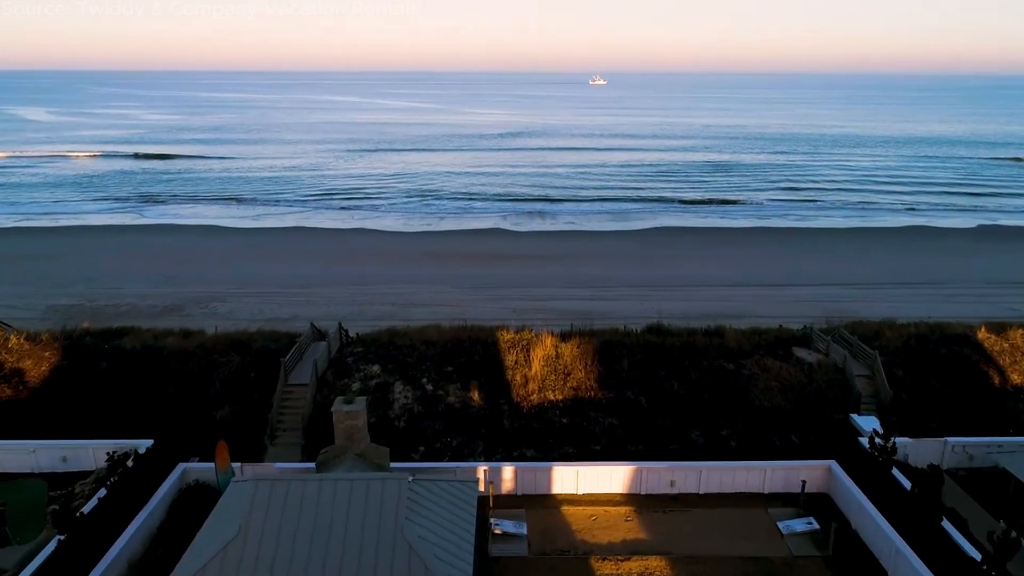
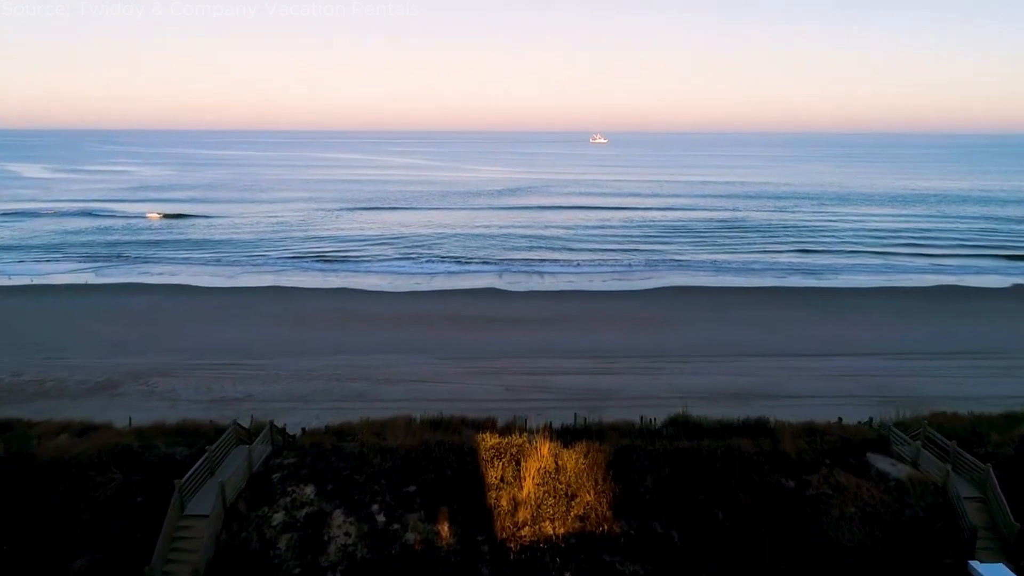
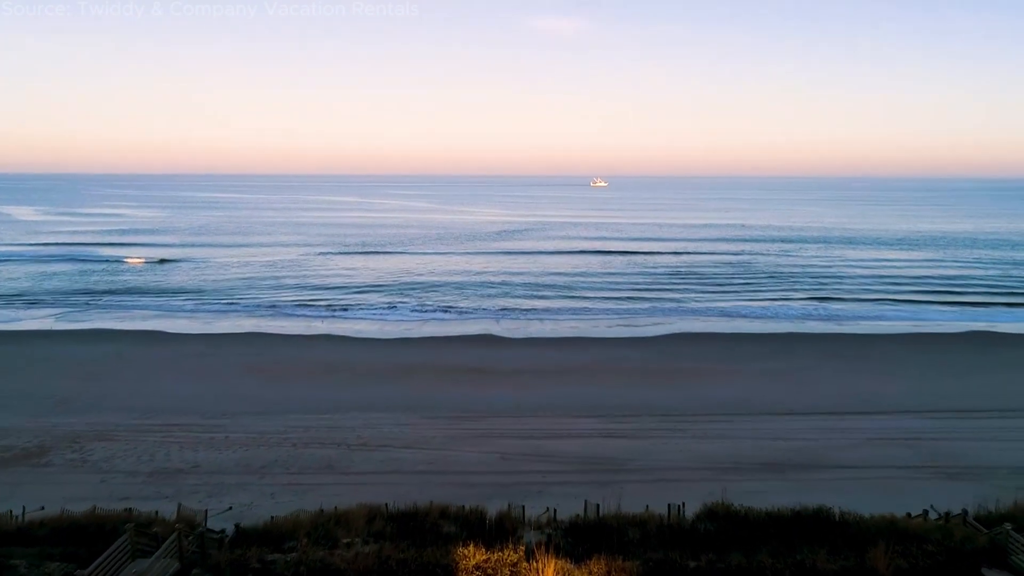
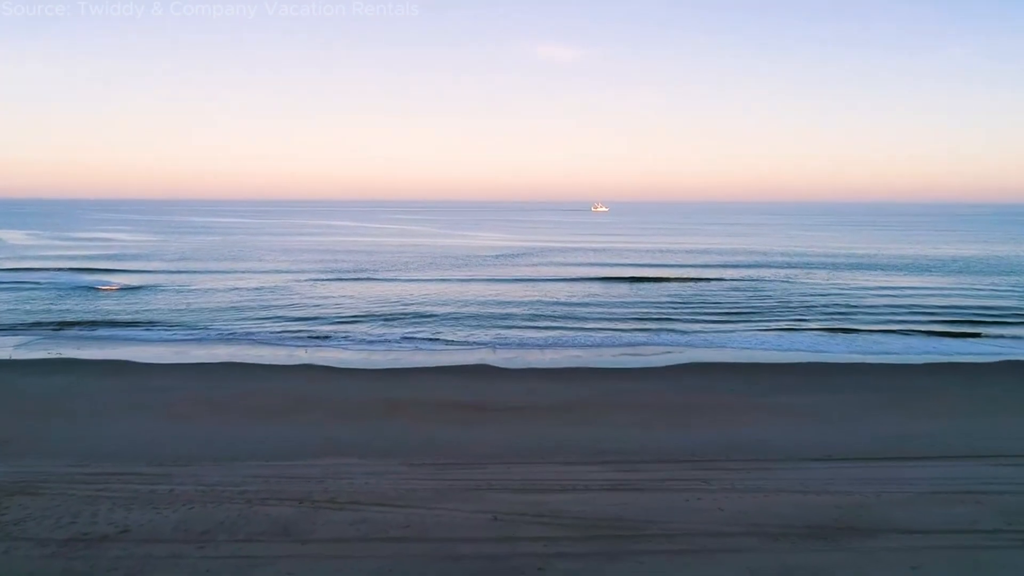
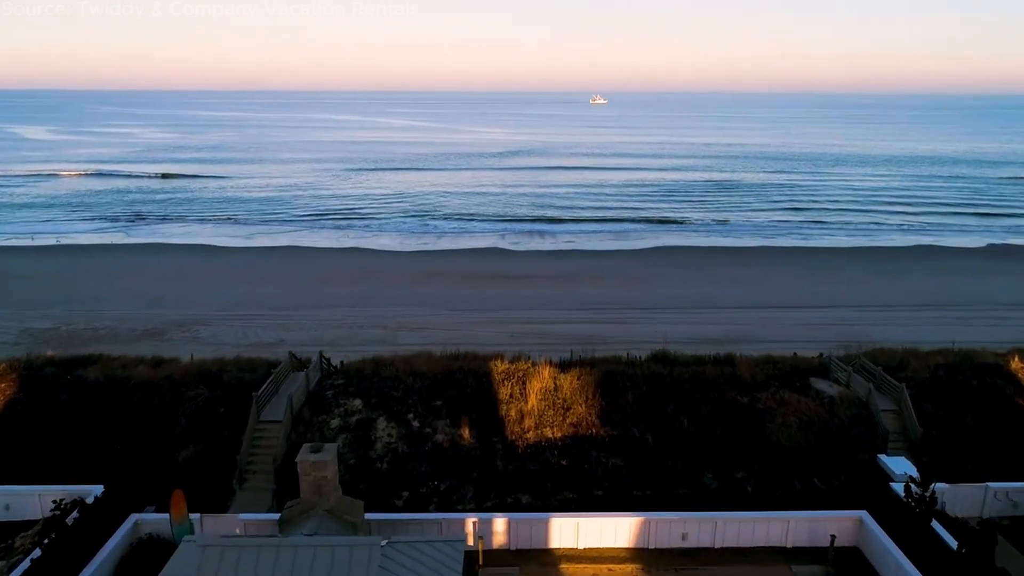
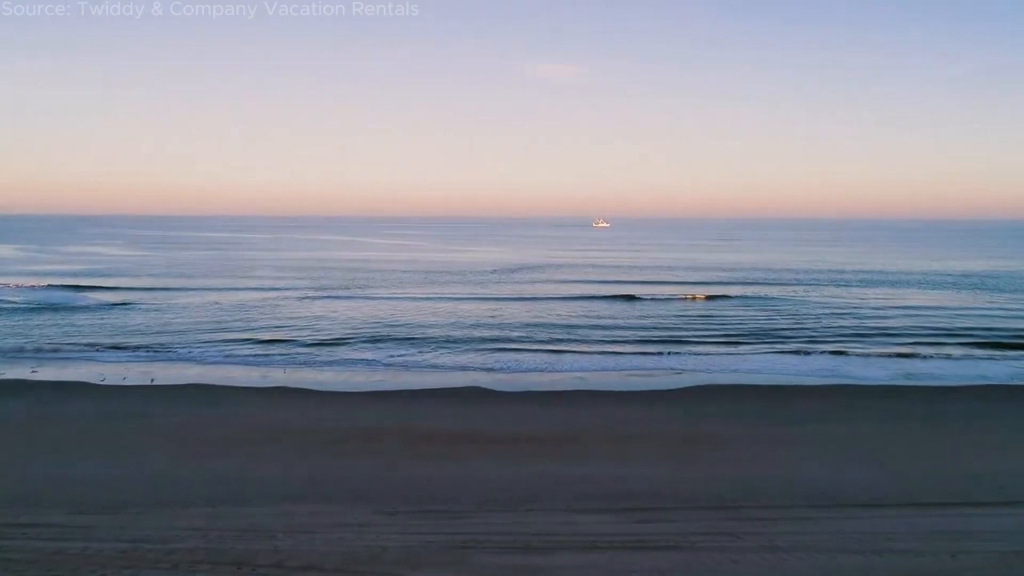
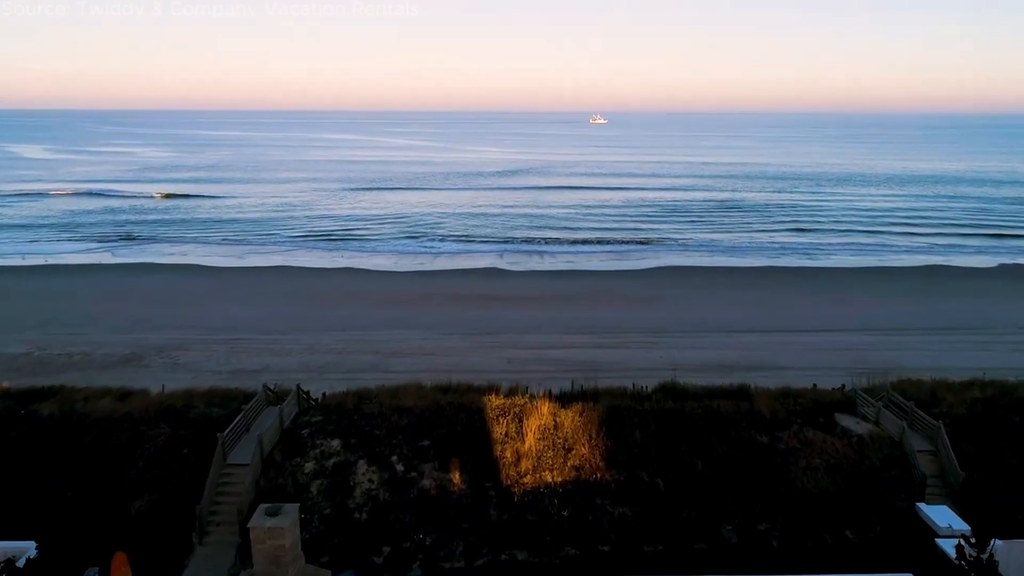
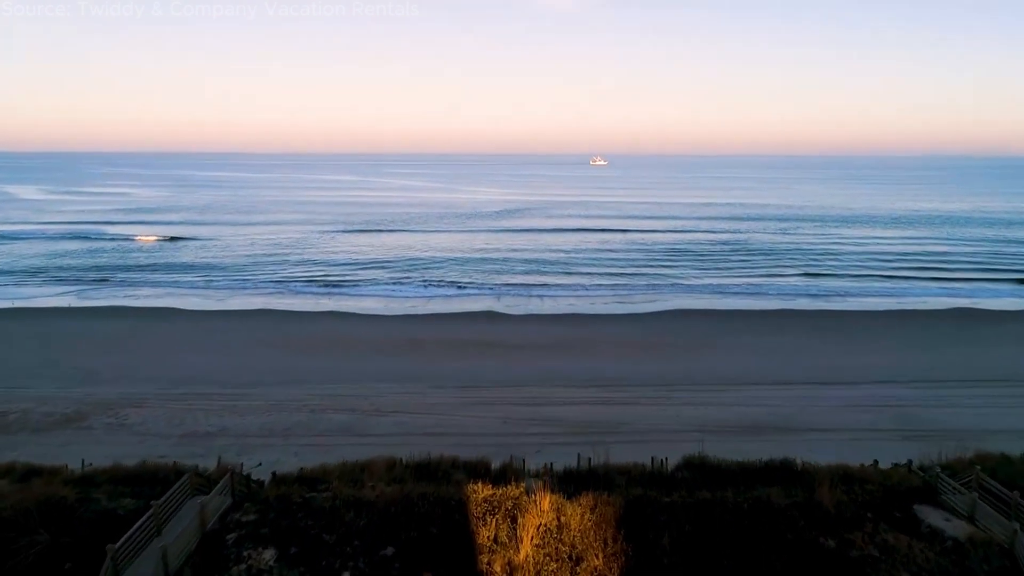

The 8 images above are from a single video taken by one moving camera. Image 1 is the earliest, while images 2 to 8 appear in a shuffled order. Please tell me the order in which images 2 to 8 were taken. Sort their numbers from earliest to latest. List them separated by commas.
5, 7, 2, 8, 3, 4, 6
